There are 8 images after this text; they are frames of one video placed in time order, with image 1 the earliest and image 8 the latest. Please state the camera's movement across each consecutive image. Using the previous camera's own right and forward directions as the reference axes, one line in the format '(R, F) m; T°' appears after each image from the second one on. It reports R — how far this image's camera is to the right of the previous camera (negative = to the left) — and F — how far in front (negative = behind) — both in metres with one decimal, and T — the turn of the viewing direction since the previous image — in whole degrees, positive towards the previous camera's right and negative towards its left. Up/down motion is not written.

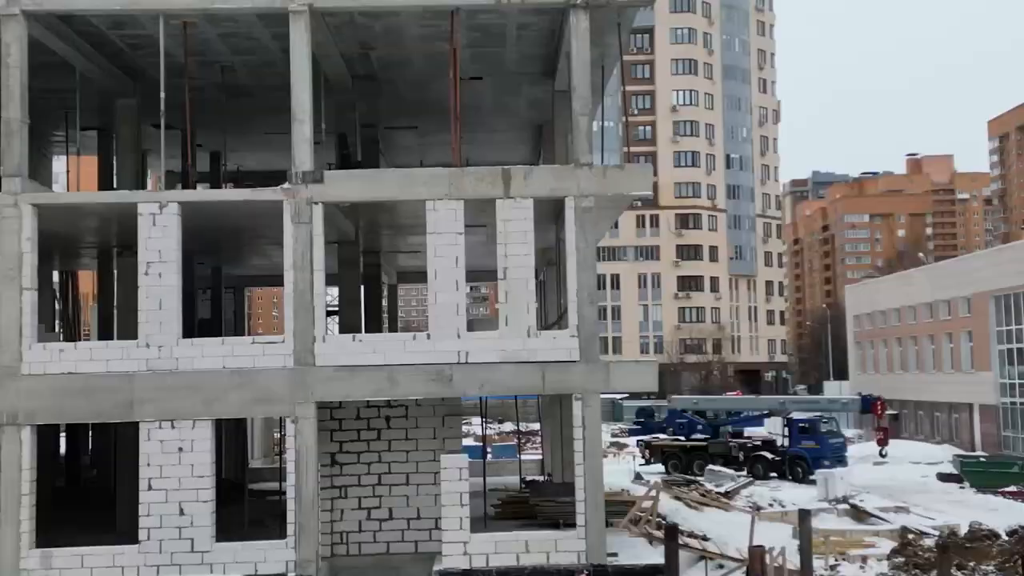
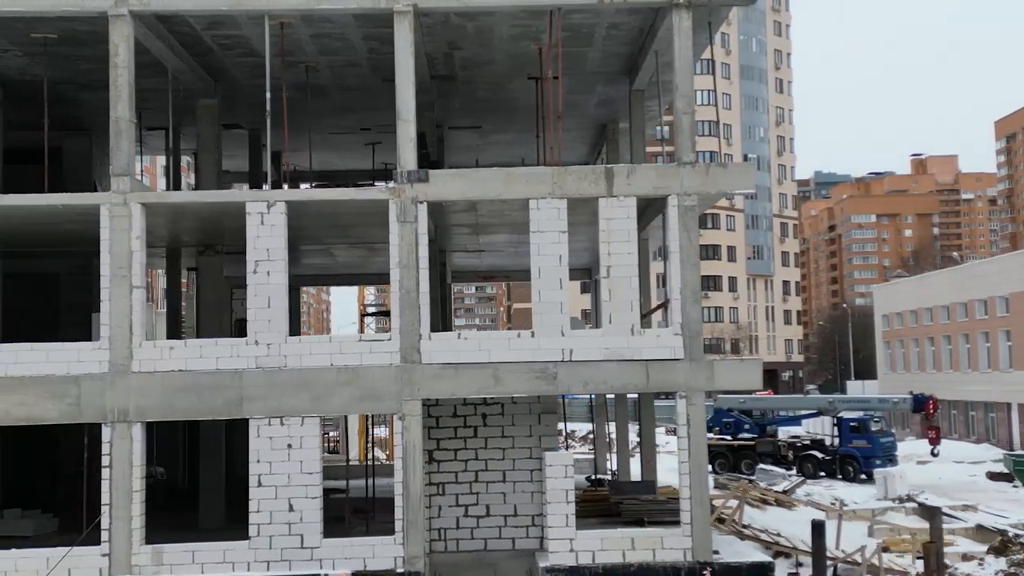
(-2.5, -0.1) m; 0°
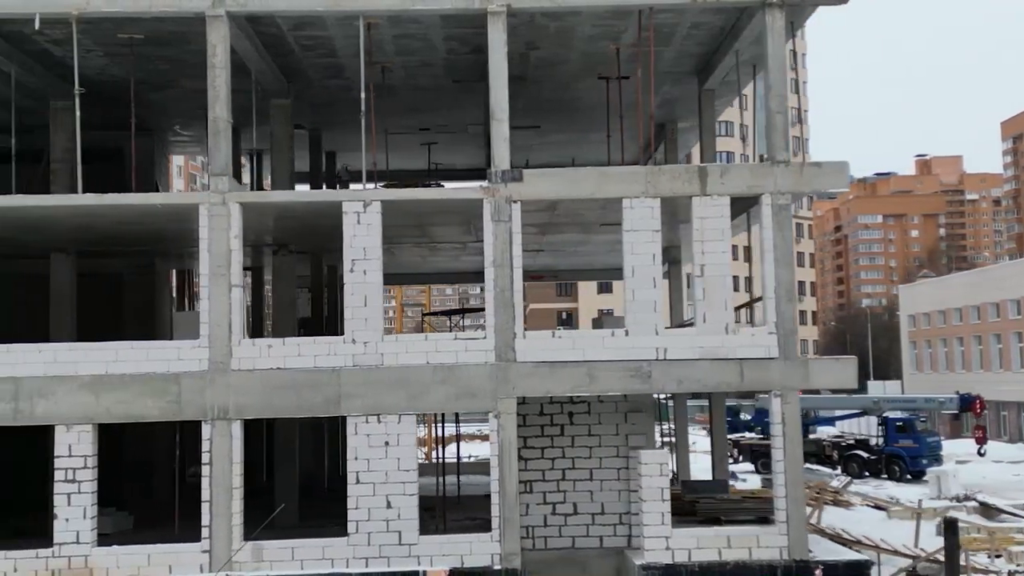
(-2.3, -0.1) m; 0°
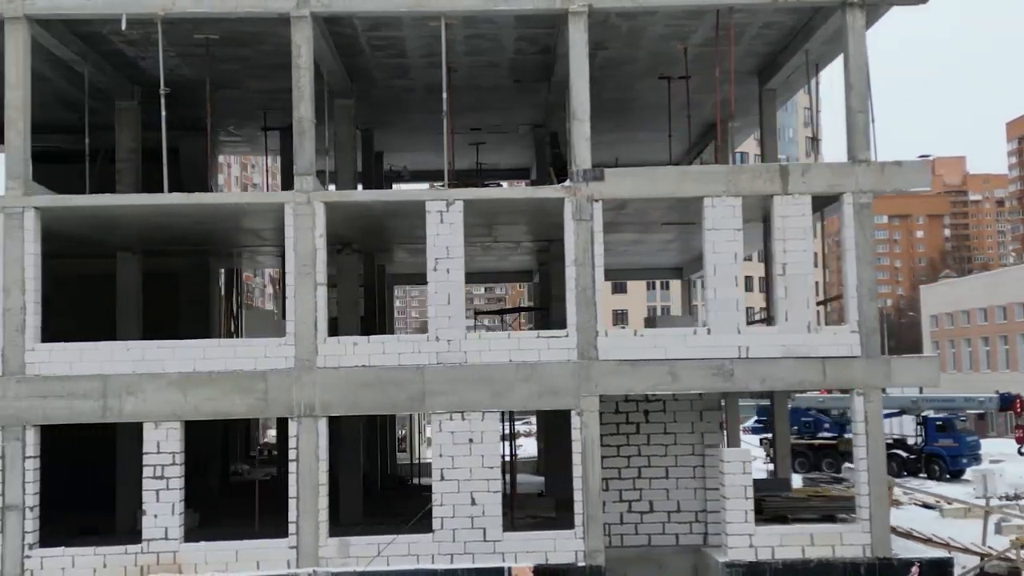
(-2.0, -0.1) m; 0°
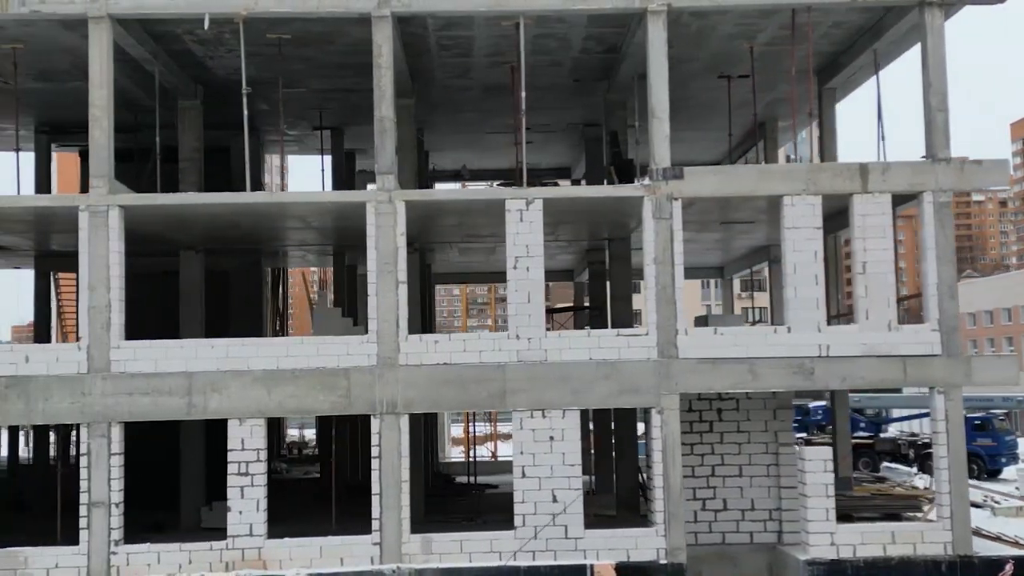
(-1.9, -0.1) m; 0°
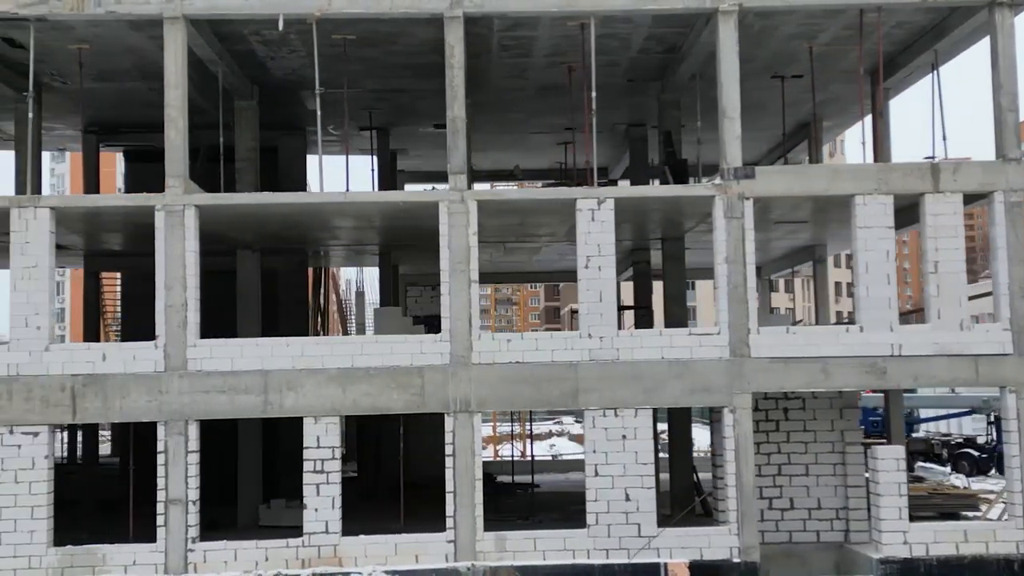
(-1.7, -0.1) m; 0°
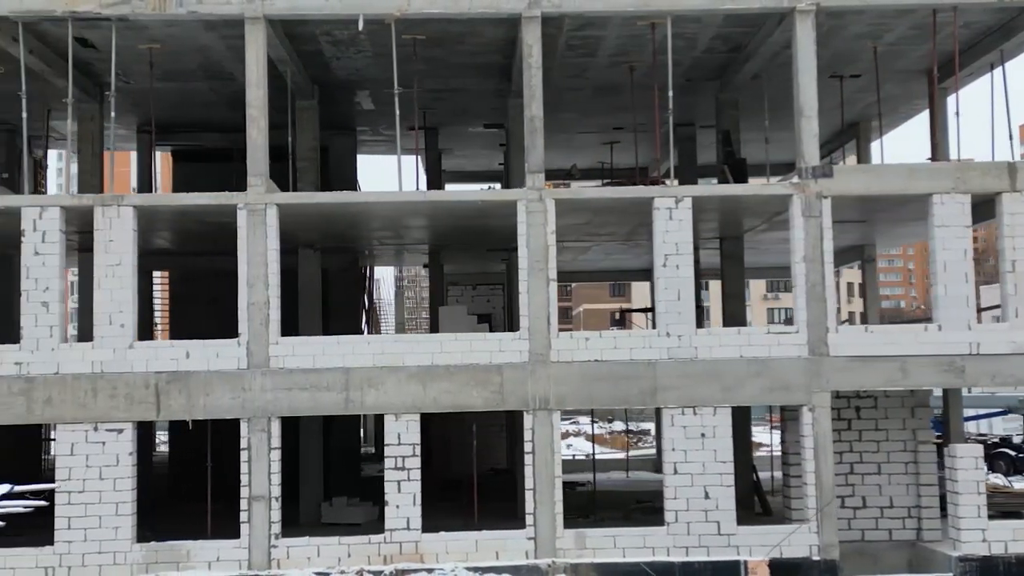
(-1.9, -0.1) m; 0°
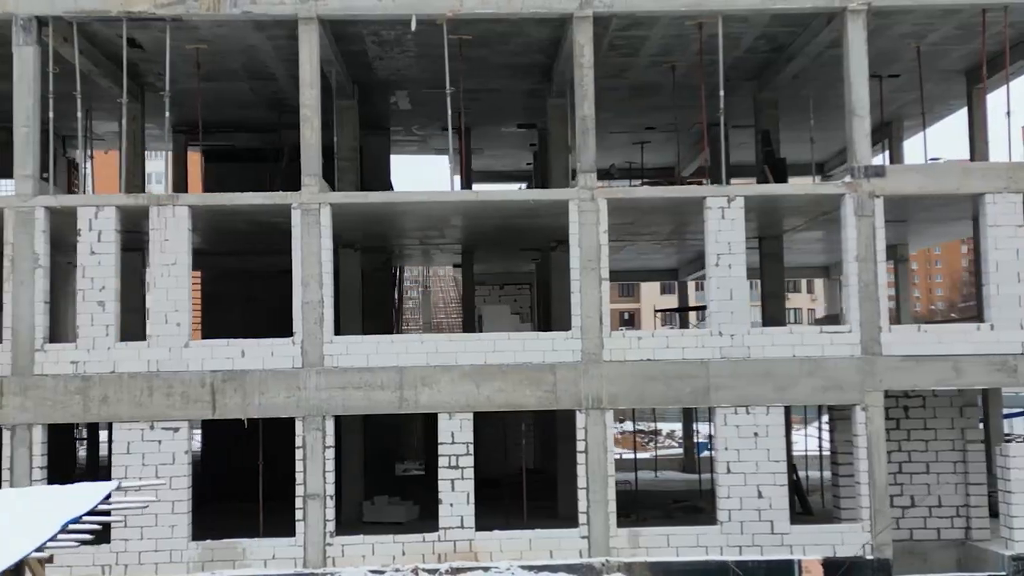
(-1.3, 0.0) m; 0°
